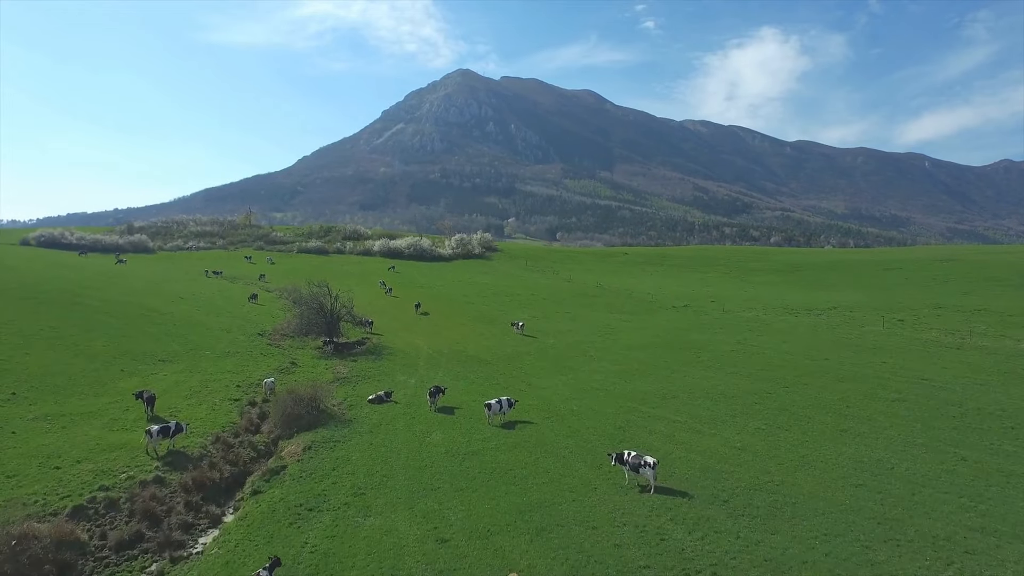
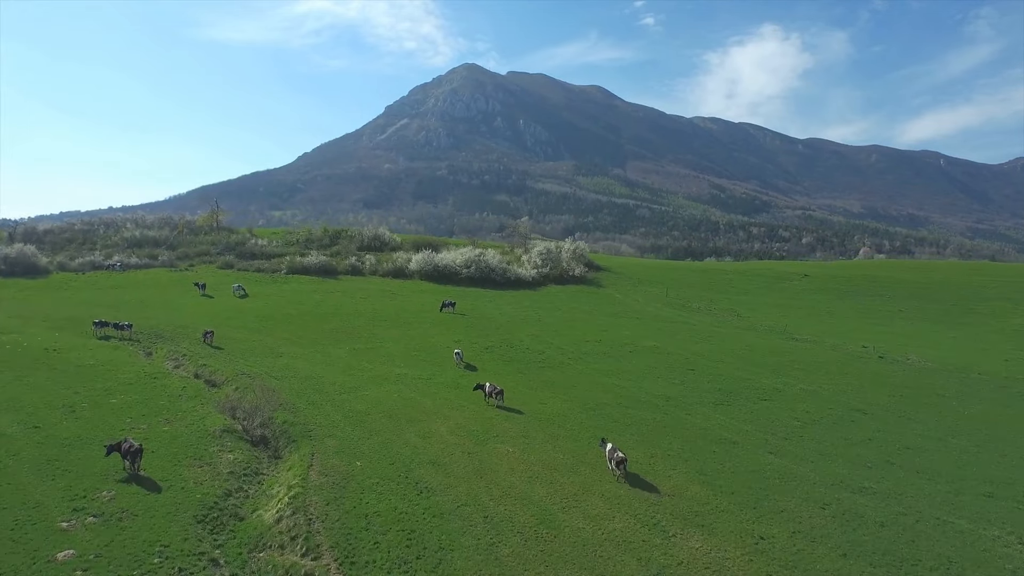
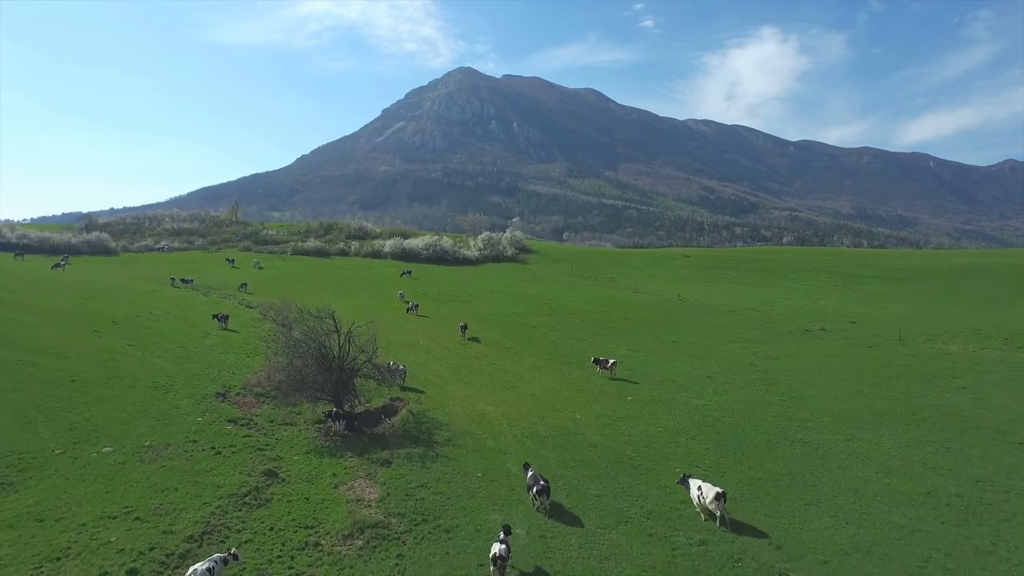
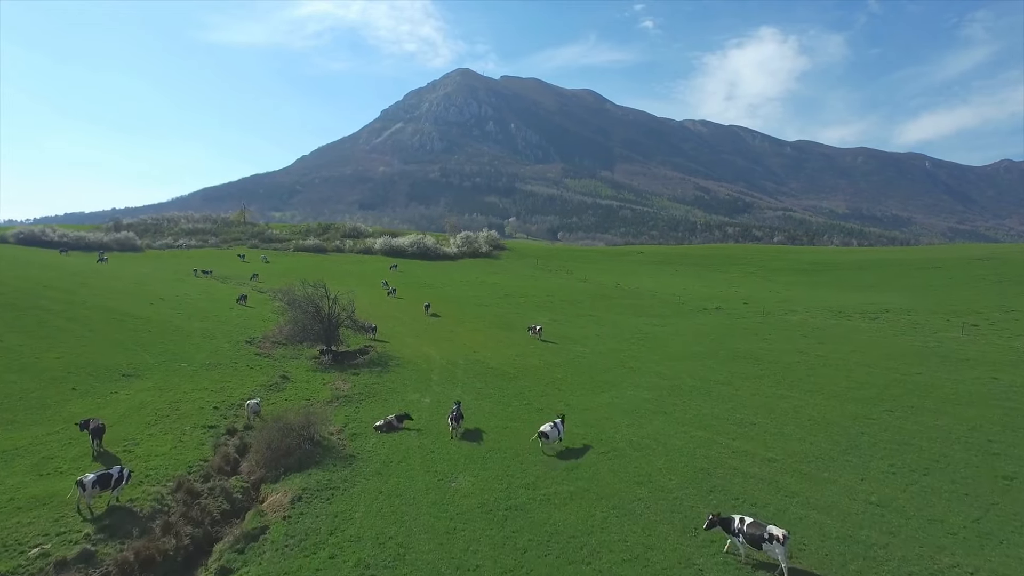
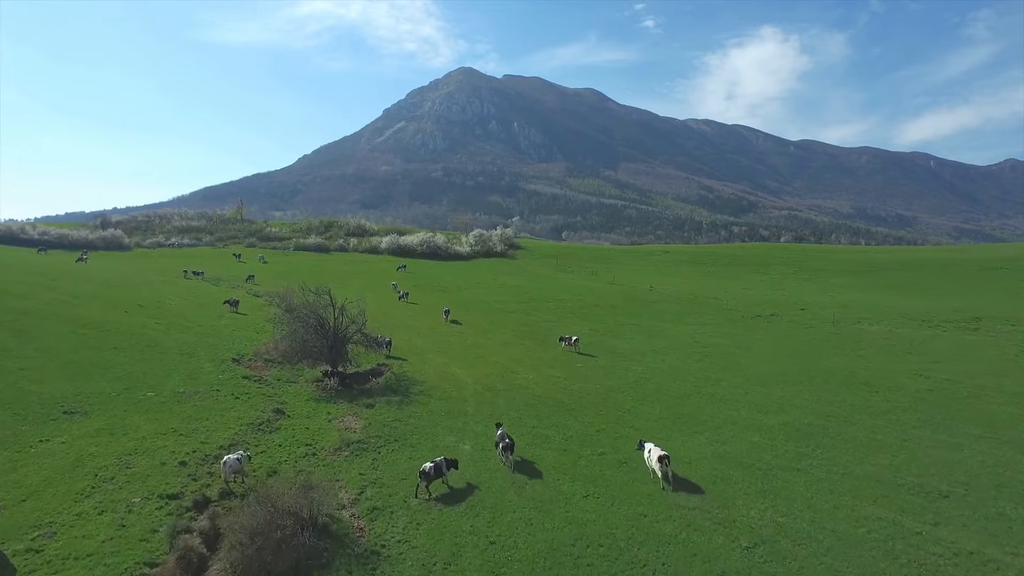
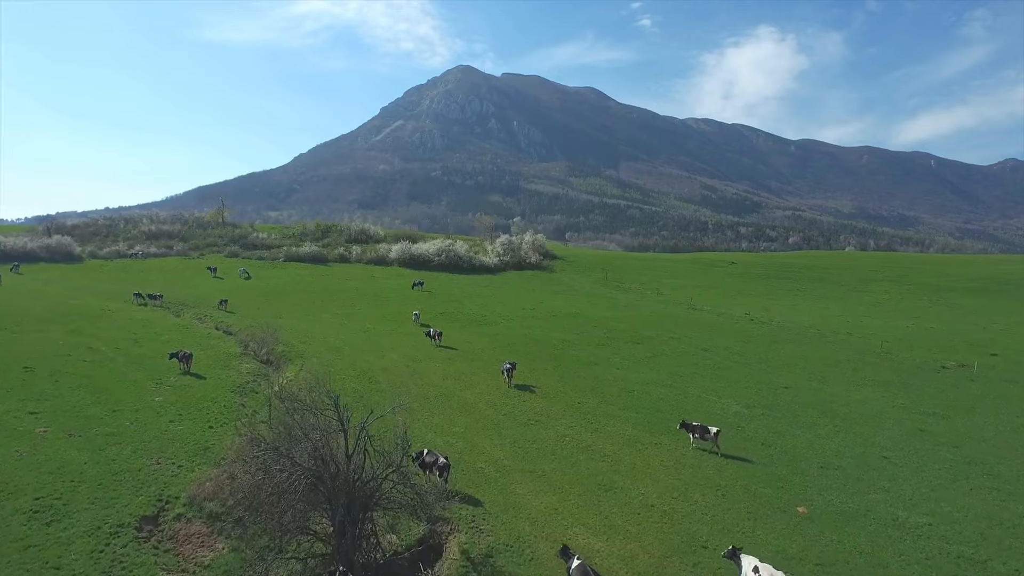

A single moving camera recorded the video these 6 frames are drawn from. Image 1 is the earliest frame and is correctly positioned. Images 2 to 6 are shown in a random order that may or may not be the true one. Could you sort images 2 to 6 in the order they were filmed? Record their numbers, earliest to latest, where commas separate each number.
4, 5, 3, 6, 2
